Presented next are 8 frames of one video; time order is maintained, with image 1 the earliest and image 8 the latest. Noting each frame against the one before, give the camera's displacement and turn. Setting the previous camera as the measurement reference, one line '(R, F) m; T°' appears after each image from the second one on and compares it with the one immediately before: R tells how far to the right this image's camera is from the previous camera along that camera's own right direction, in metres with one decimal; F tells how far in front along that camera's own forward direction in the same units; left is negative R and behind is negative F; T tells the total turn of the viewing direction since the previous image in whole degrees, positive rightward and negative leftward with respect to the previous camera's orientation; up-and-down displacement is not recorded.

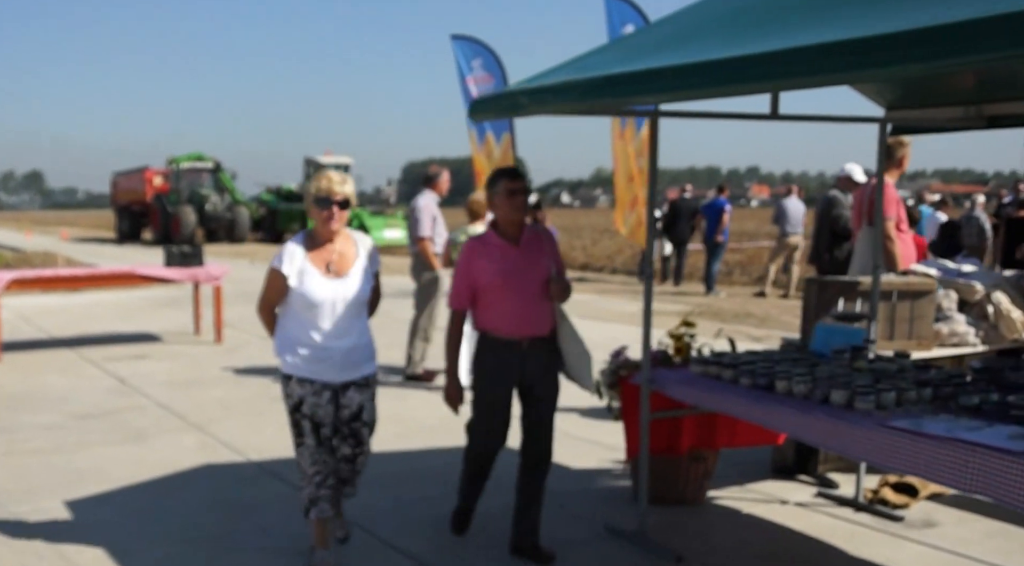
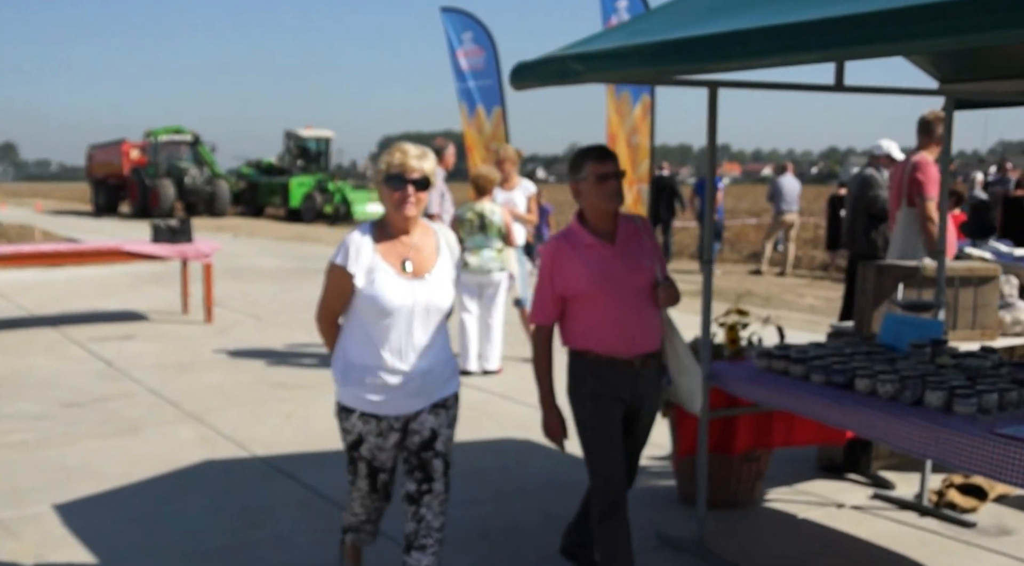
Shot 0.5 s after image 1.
(-0.2, +0.4) m; +1°
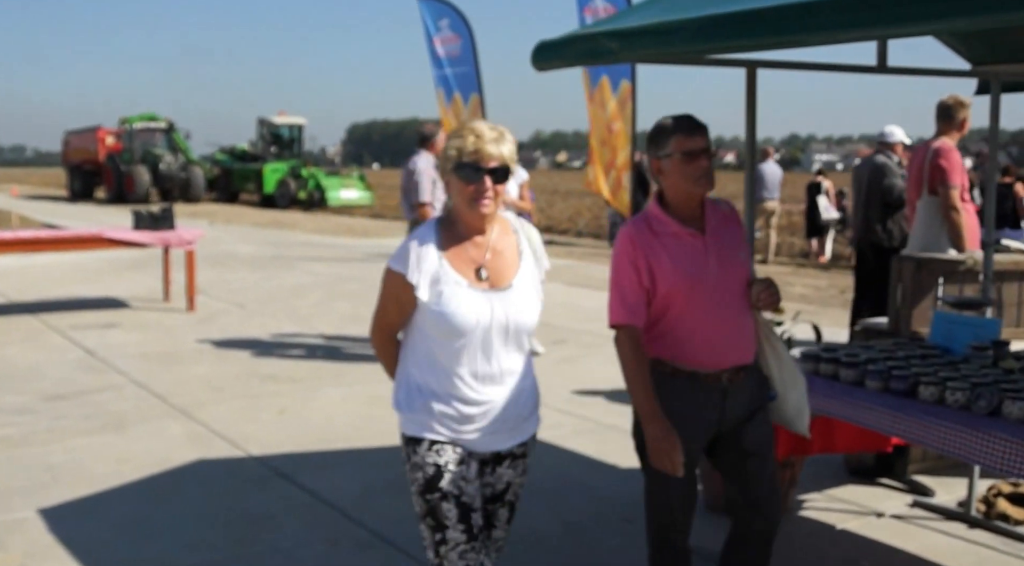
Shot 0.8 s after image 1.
(-0.2, +0.3) m; +1°
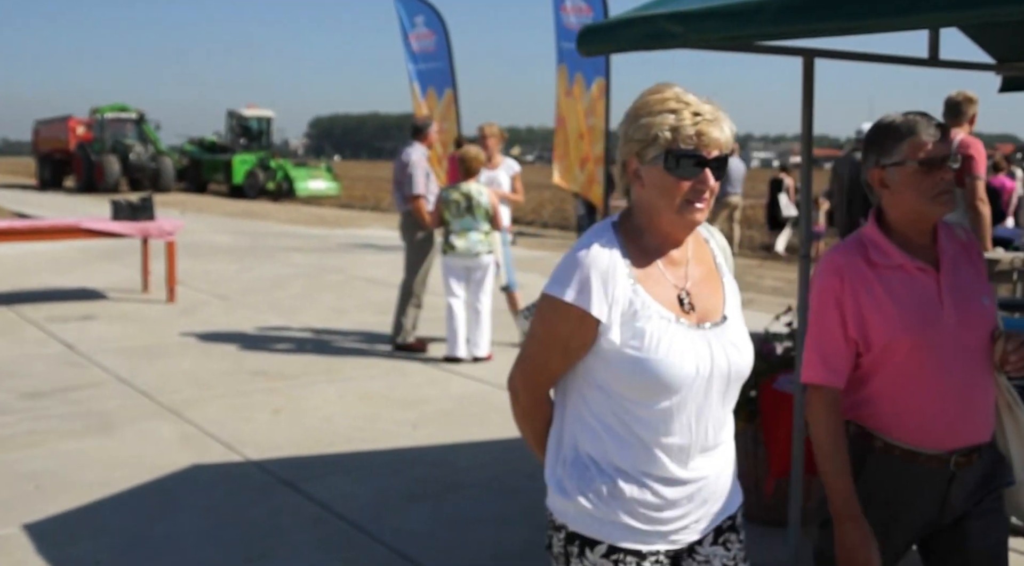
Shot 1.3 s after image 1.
(-0.2, +0.3) m; +1°
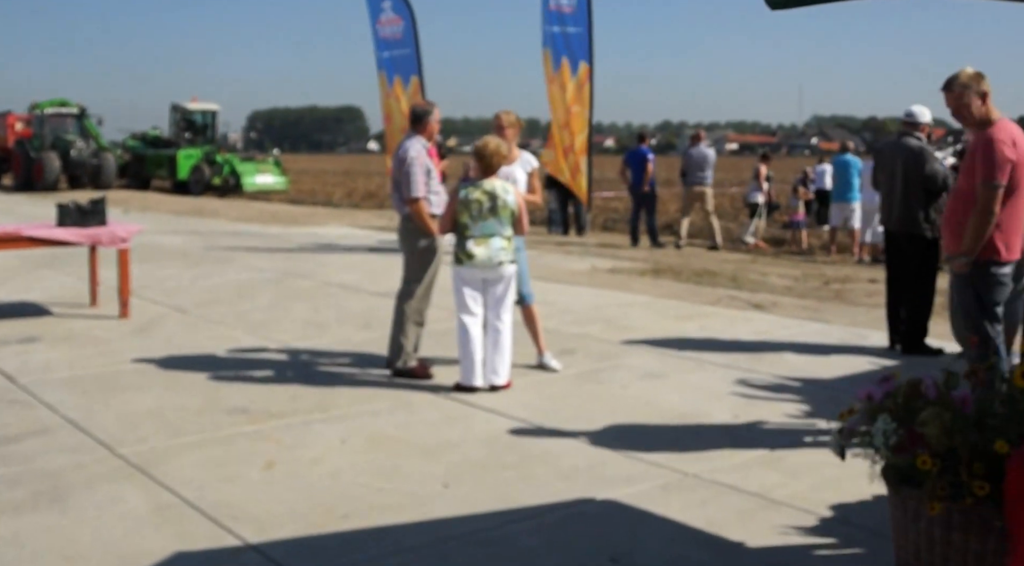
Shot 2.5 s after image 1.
(-0.4, +1.1) m; +3°
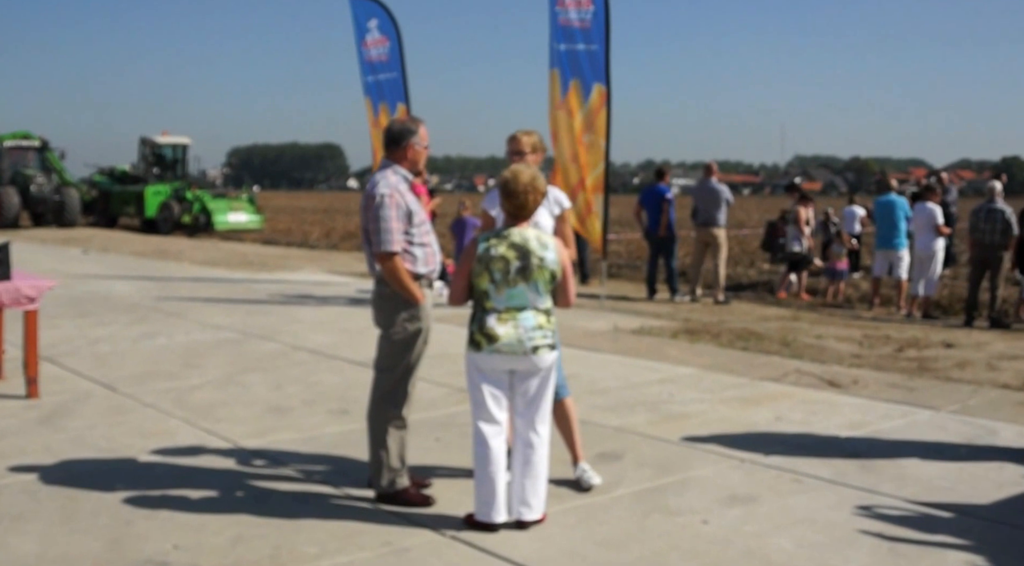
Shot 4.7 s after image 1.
(-0.3, +1.9) m; +1°
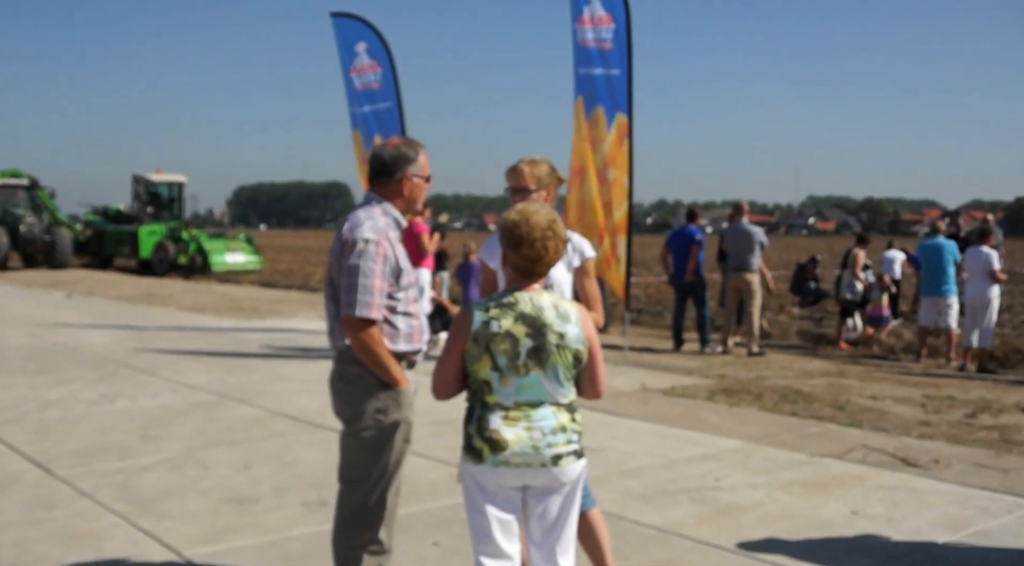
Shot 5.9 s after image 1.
(0.0, +1.2) m; 0°
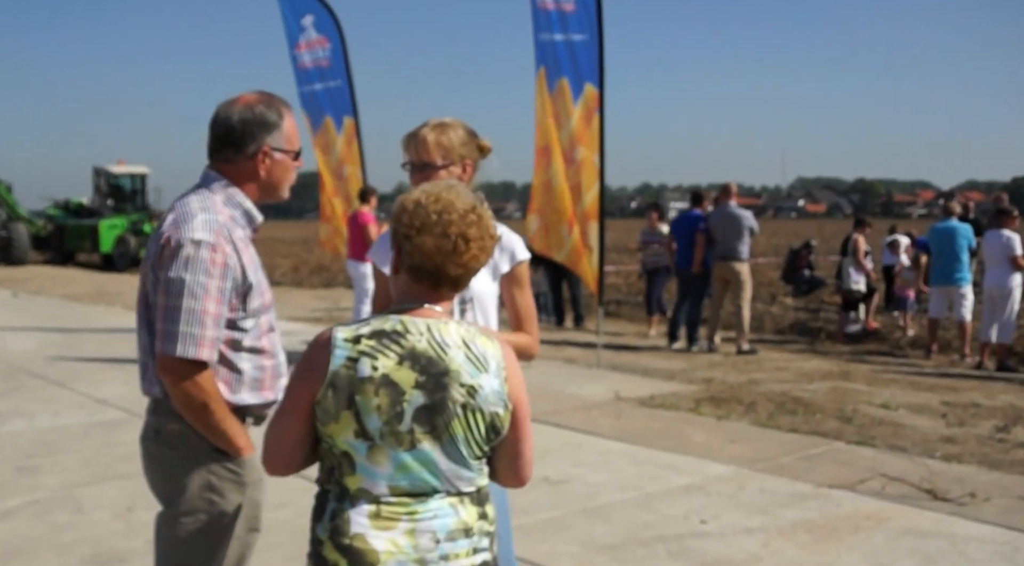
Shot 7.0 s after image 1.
(+0.2, +1.2) m; +1°
